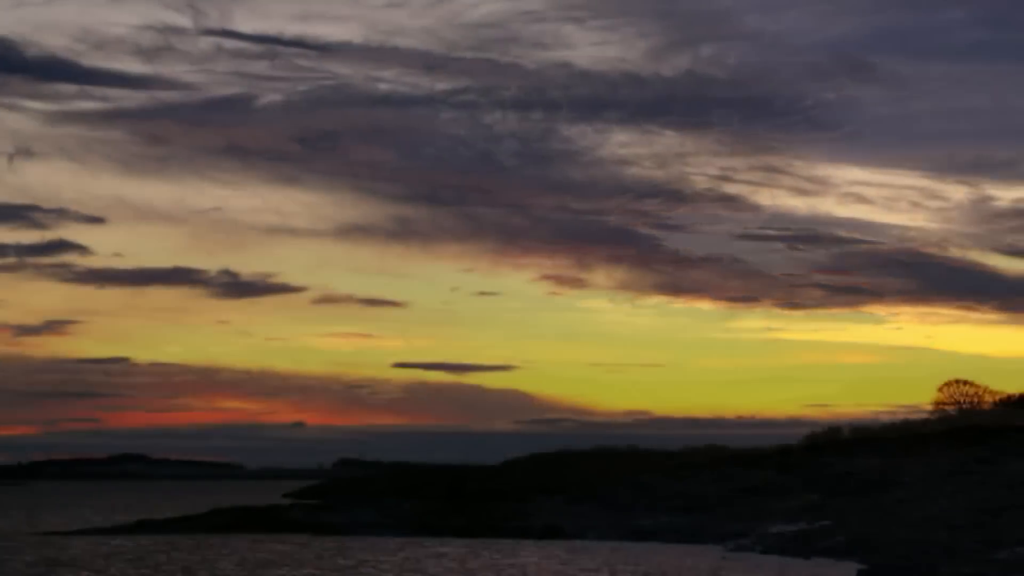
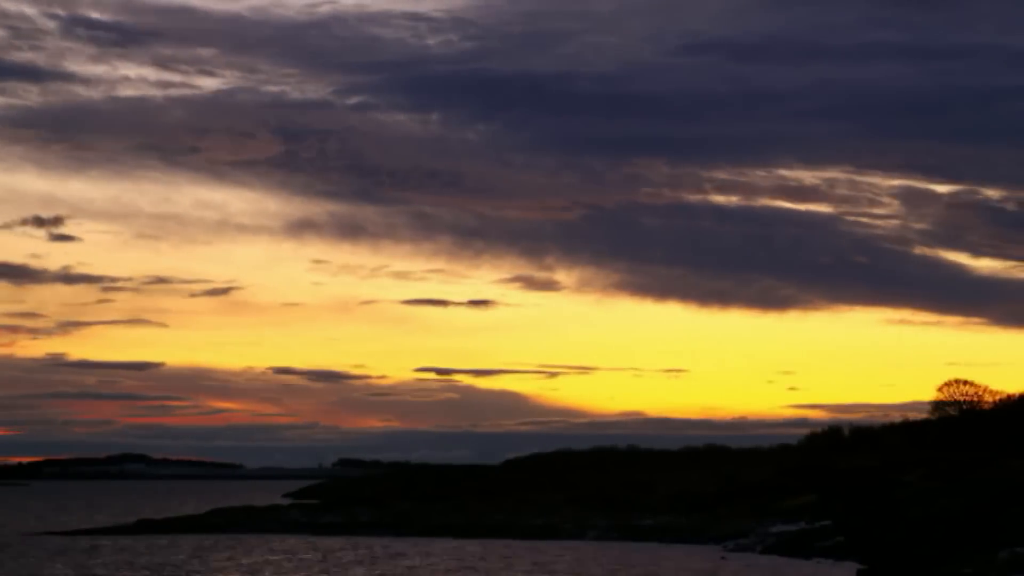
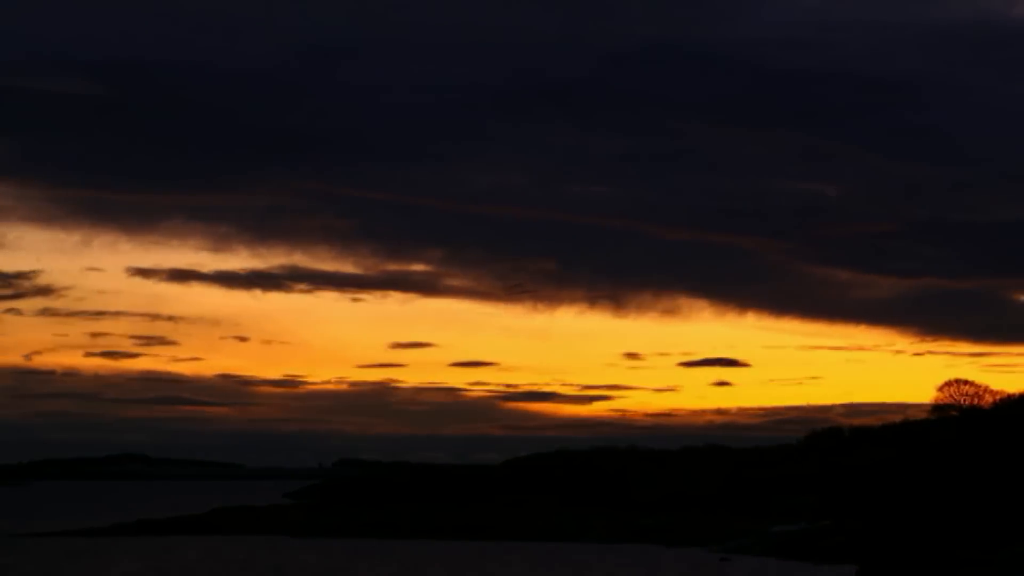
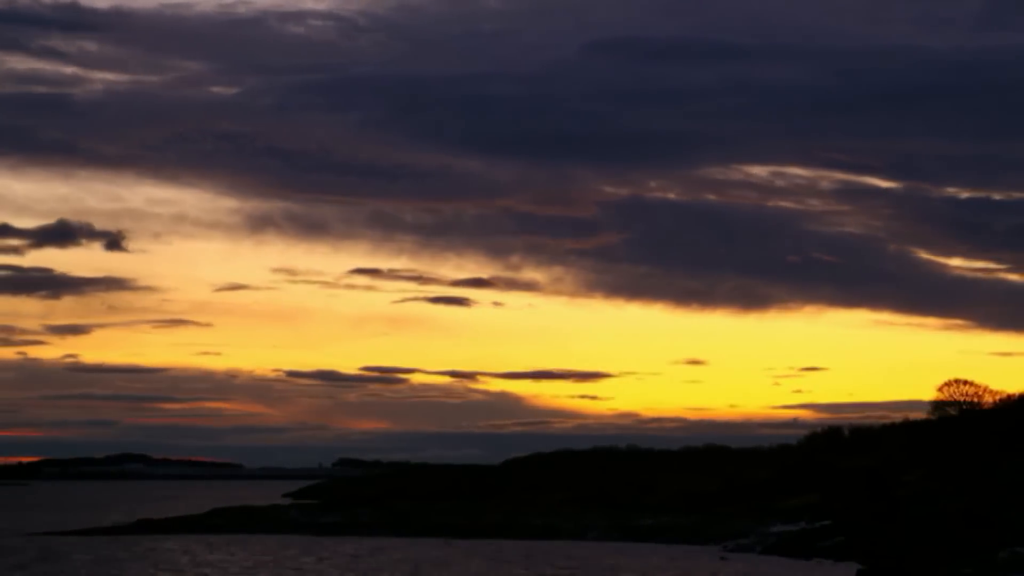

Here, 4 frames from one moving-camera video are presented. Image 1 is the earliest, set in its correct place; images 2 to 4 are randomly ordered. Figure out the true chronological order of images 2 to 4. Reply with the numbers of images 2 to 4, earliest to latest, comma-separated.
2, 4, 3
